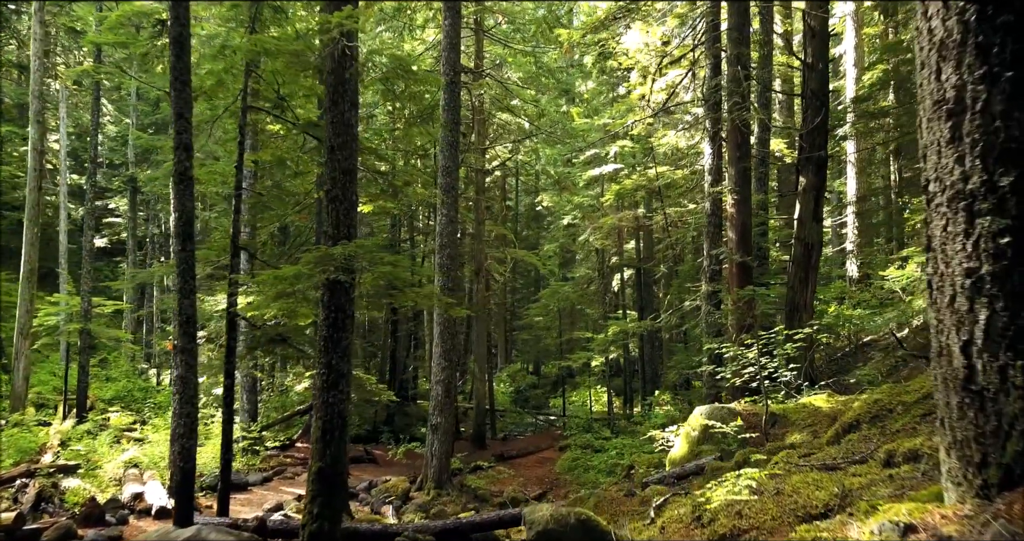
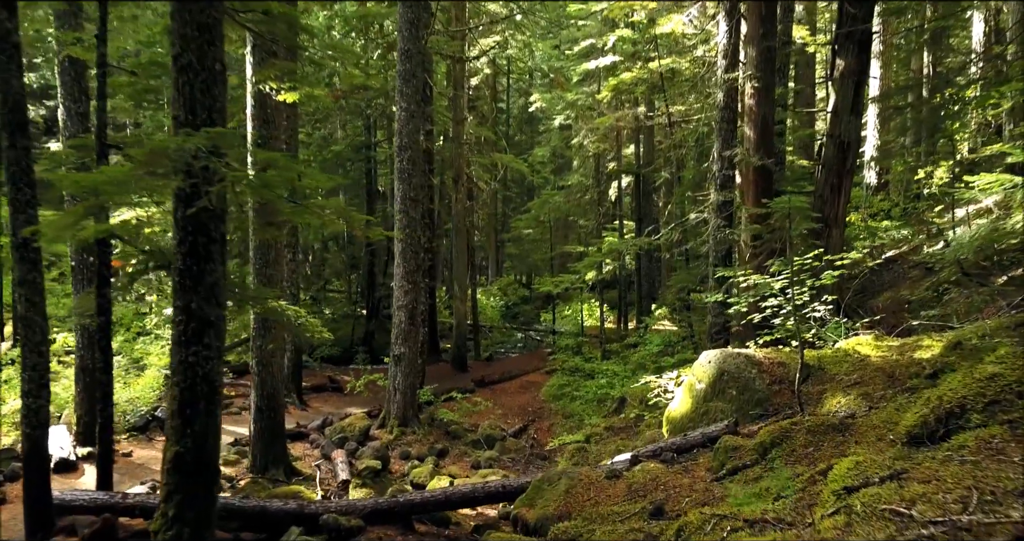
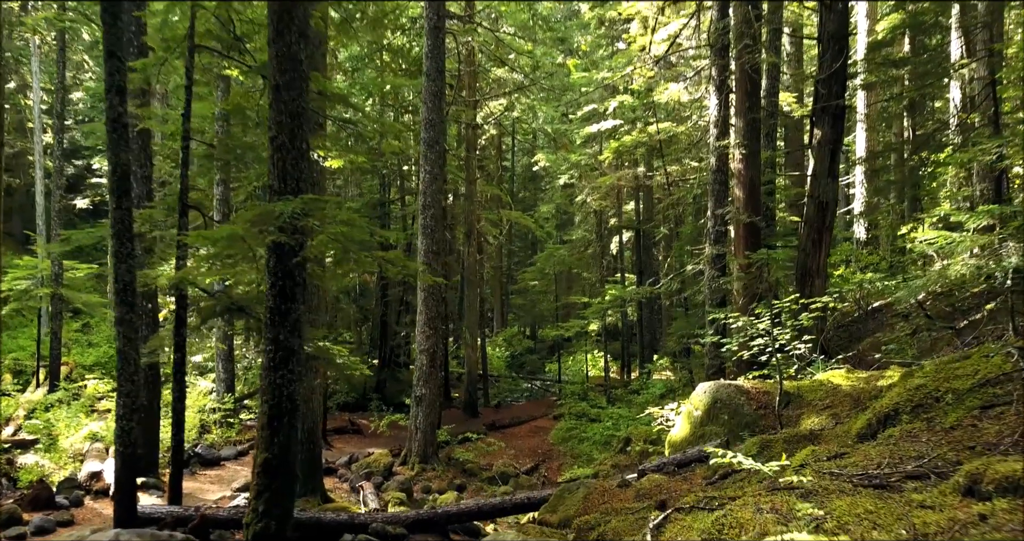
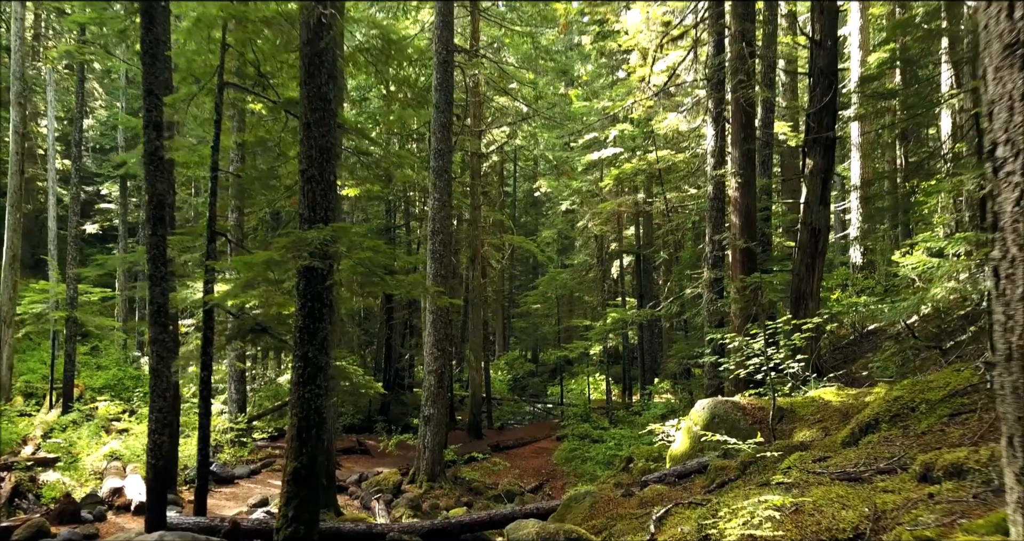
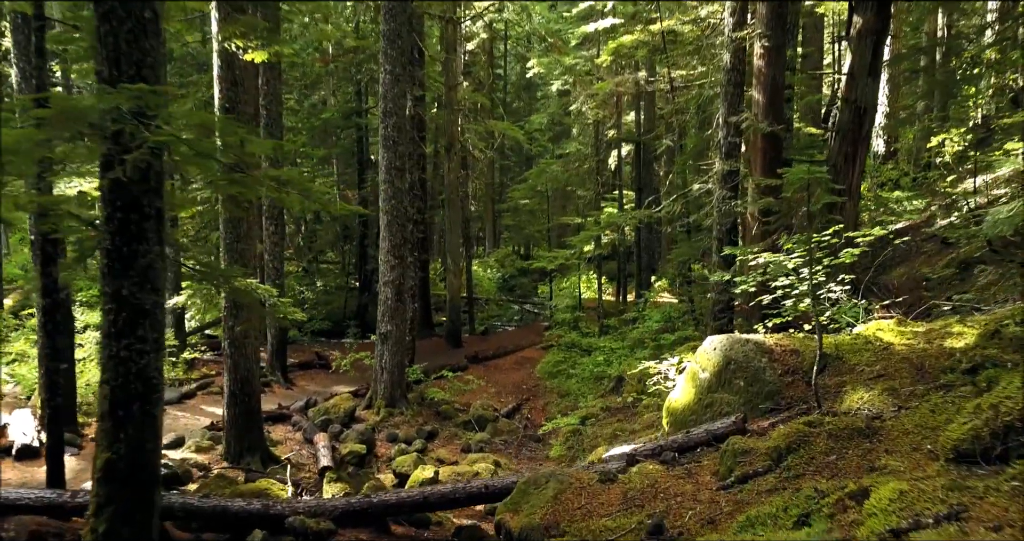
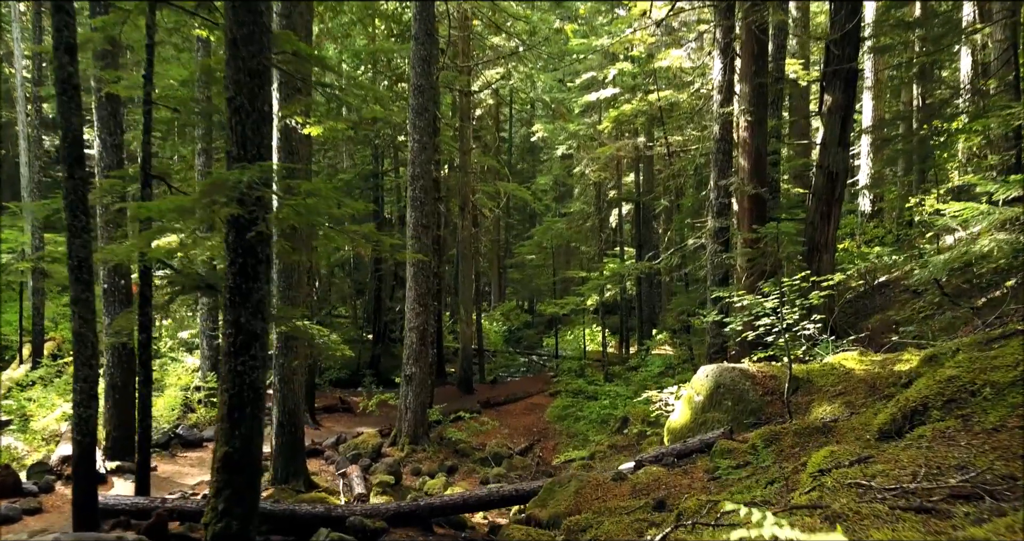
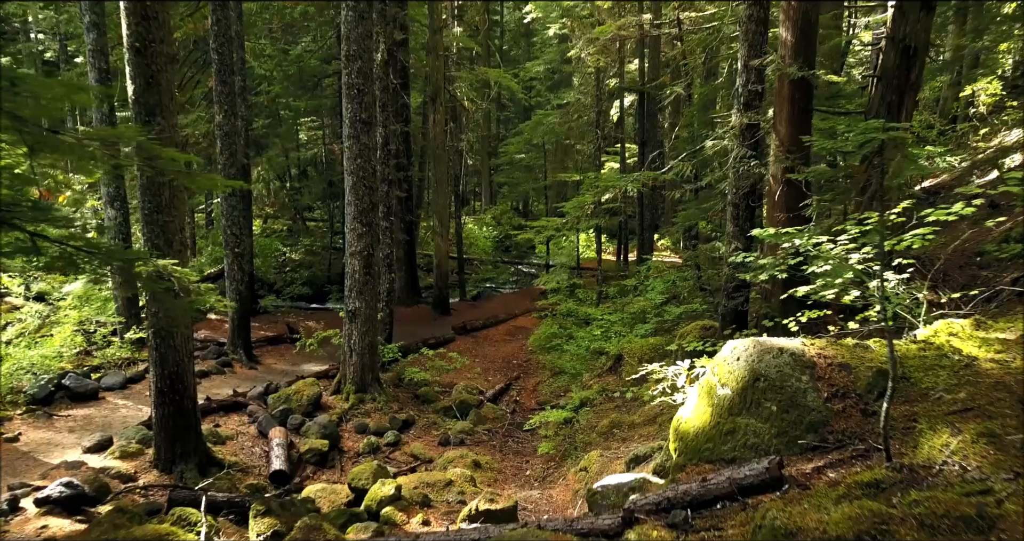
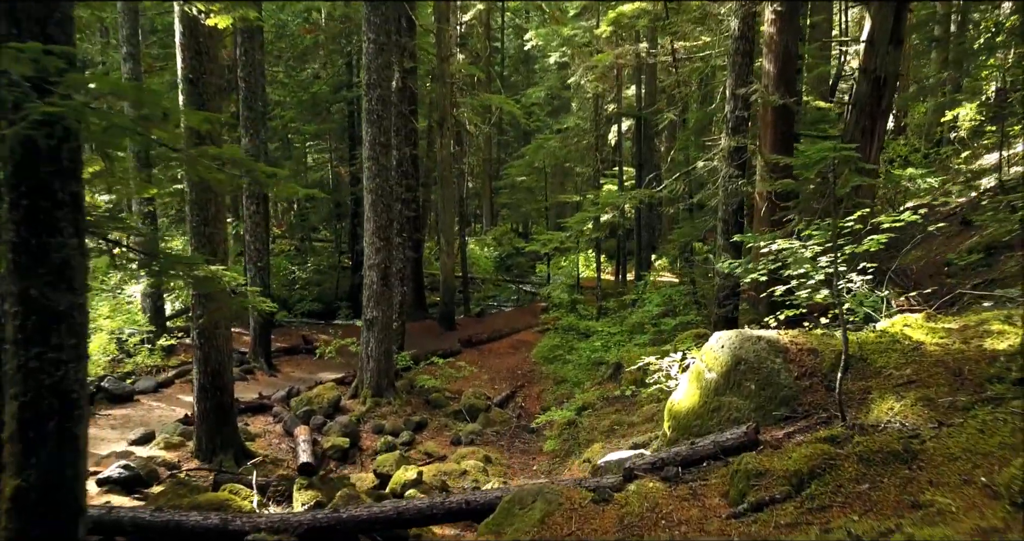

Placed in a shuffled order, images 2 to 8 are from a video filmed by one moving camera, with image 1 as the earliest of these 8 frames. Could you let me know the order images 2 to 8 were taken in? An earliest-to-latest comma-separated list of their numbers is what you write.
4, 3, 6, 2, 5, 8, 7
